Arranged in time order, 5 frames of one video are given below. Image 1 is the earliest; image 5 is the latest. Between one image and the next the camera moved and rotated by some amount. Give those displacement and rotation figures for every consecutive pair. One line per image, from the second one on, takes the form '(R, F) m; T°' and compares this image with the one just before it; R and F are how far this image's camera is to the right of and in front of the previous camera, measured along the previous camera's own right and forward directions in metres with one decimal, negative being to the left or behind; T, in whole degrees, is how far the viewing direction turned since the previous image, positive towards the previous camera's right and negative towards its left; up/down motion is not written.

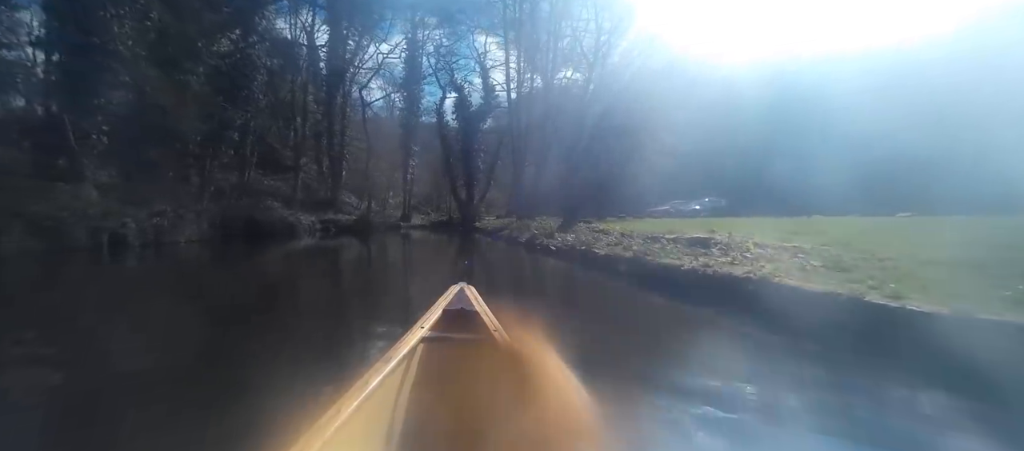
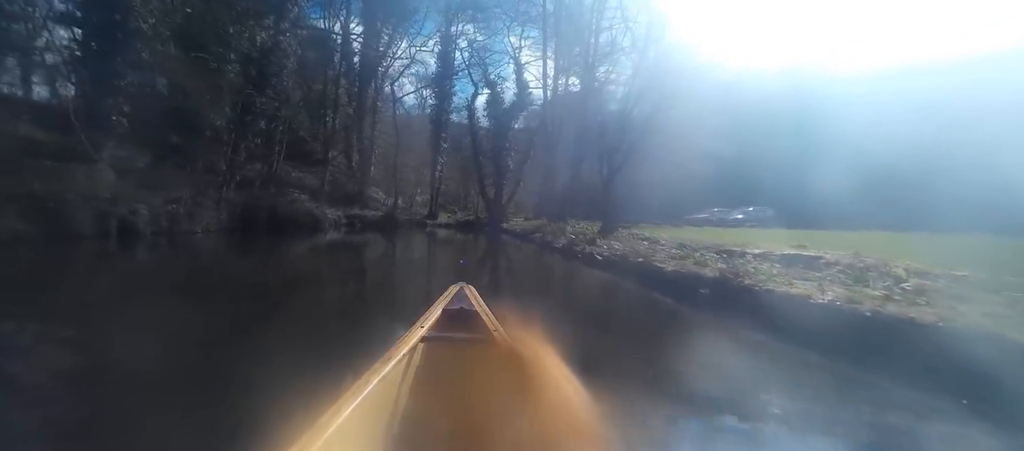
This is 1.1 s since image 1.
(-0.2, +0.7) m; -3°
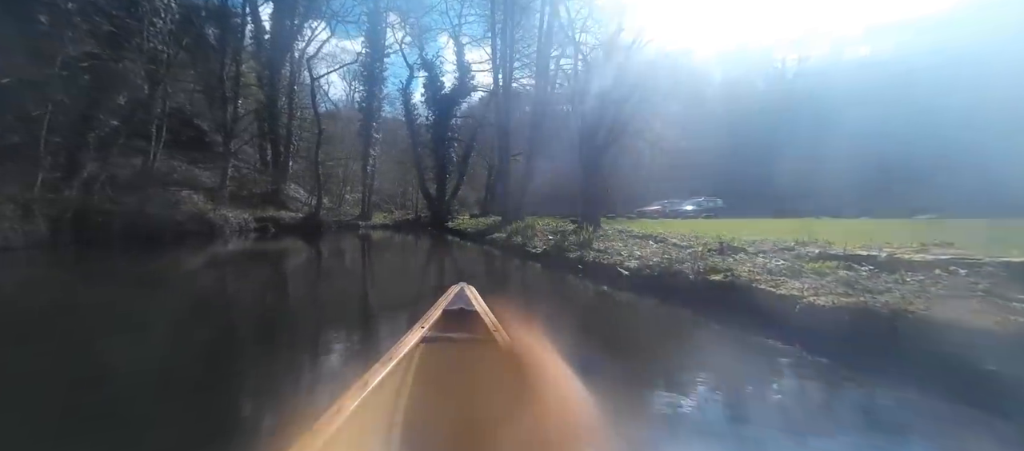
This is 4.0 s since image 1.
(-0.2, +1.6) m; +8°
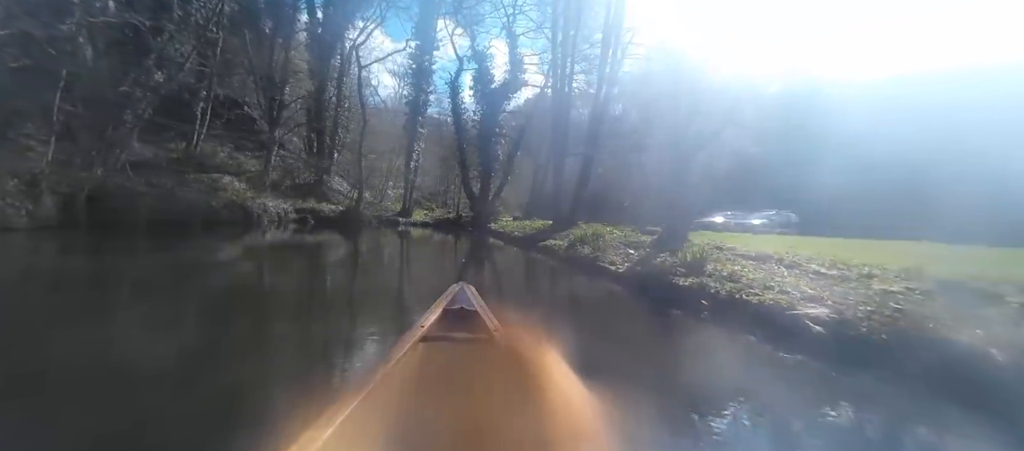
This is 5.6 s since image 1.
(-0.3, +1.0) m; -5°
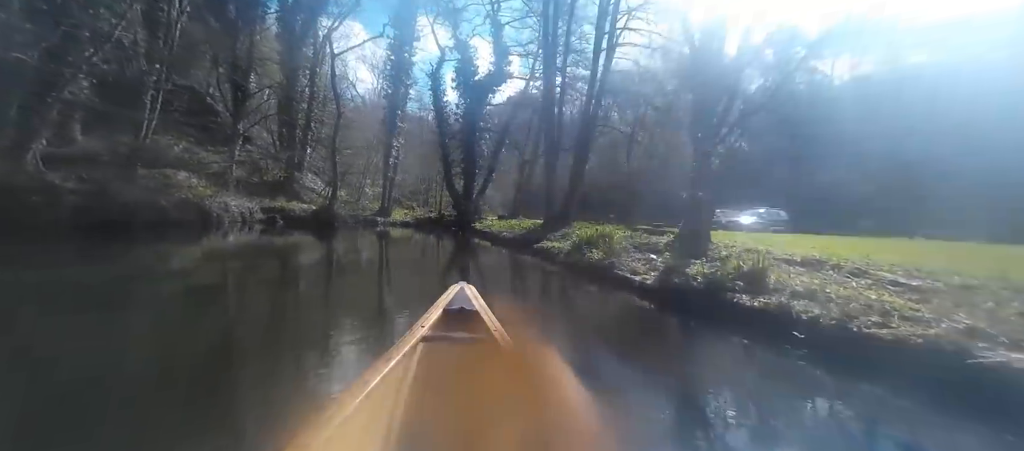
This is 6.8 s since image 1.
(-0.1, +0.7) m; +3°
